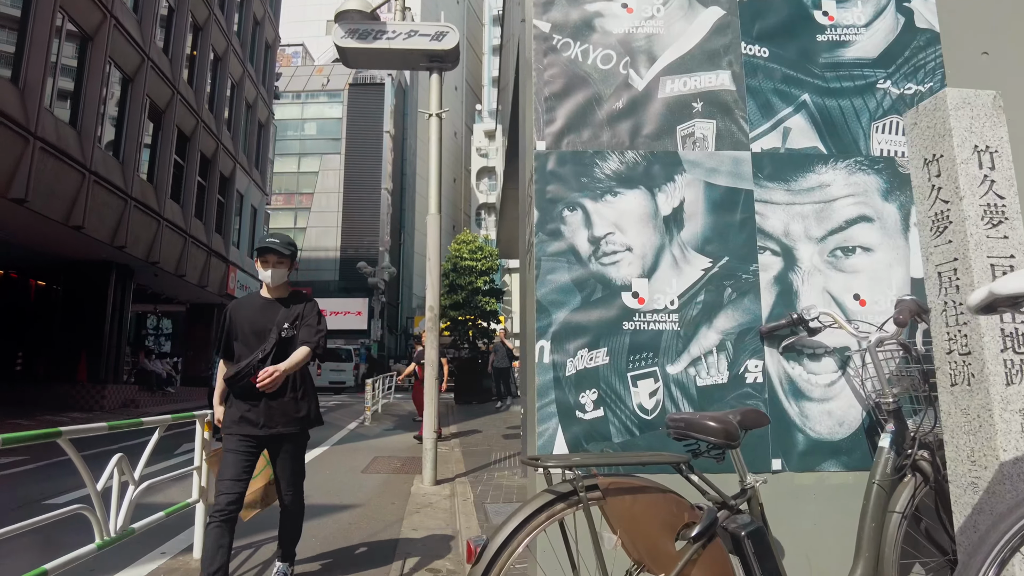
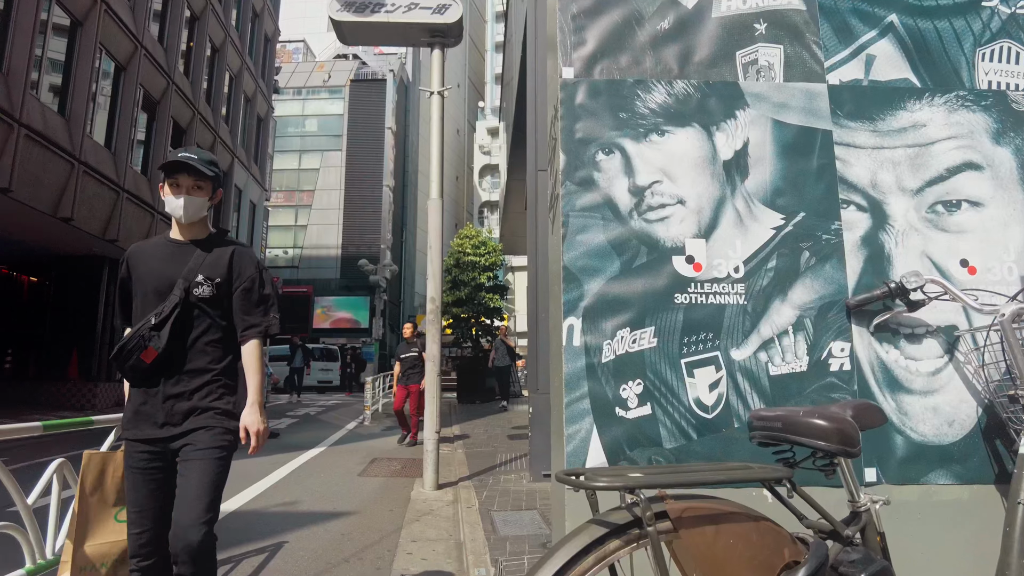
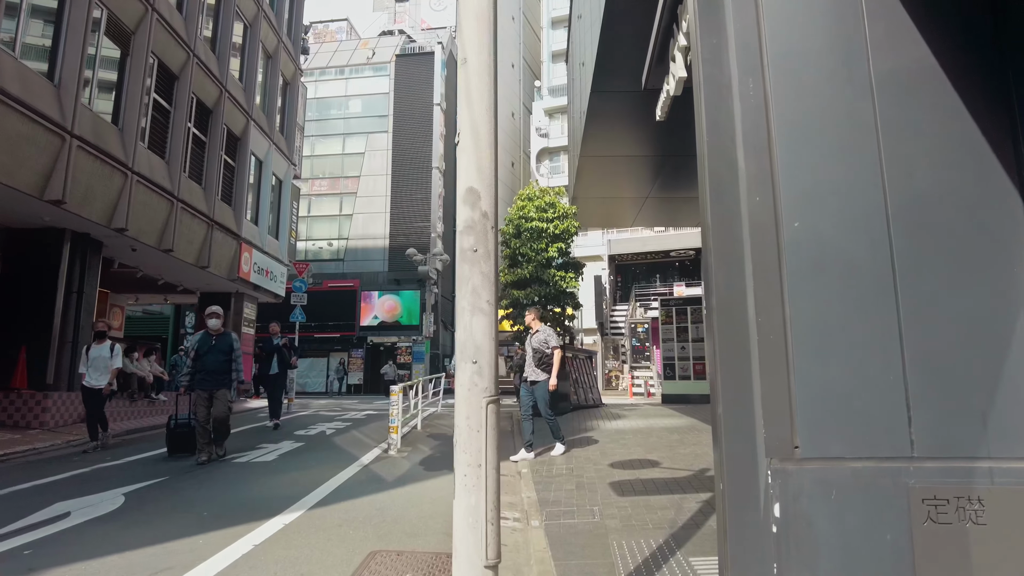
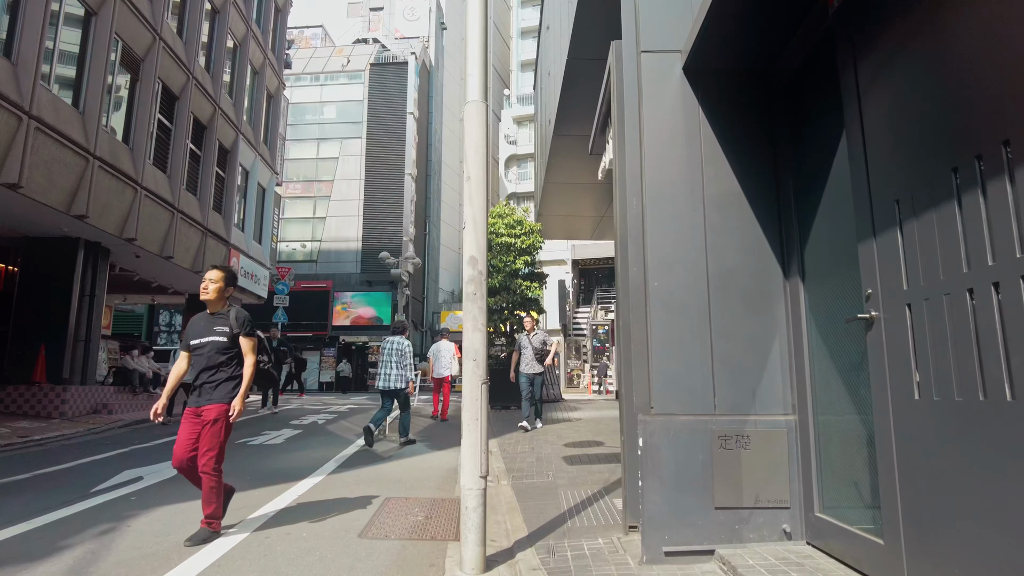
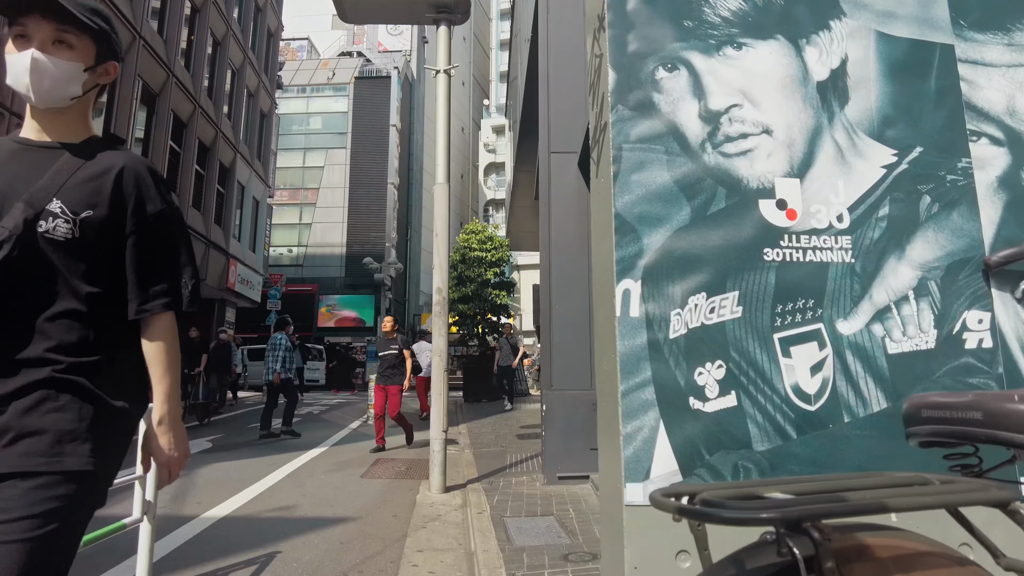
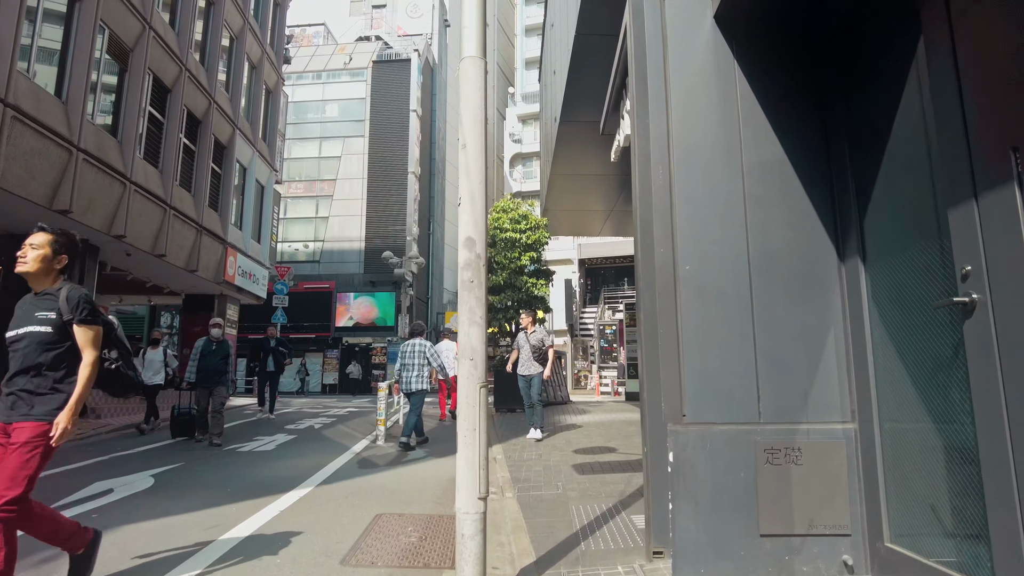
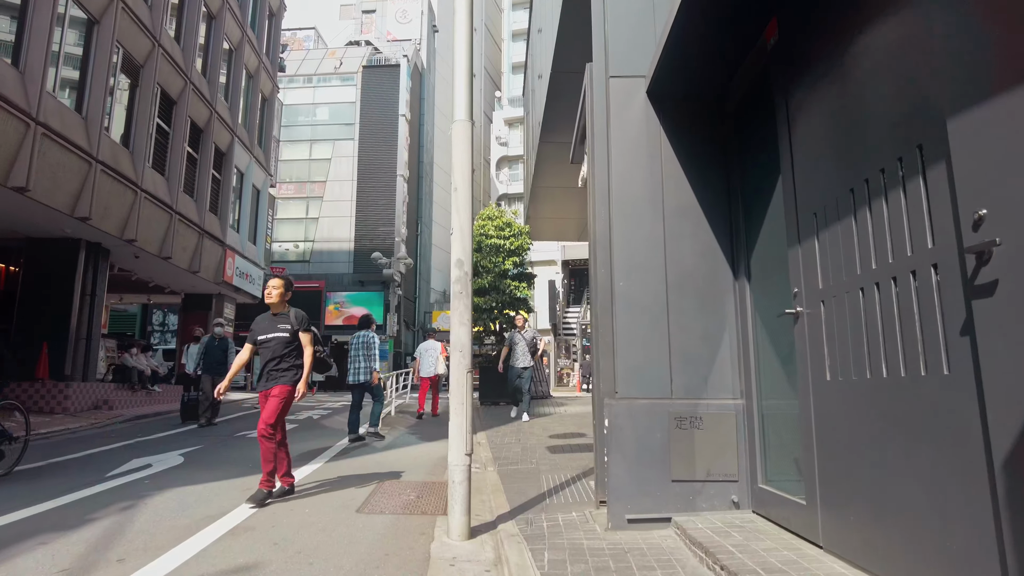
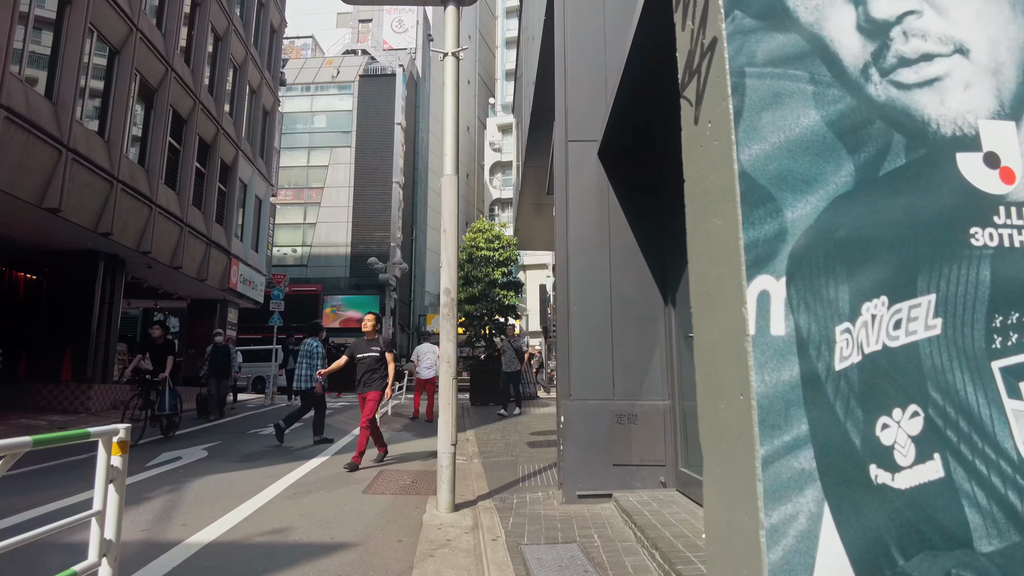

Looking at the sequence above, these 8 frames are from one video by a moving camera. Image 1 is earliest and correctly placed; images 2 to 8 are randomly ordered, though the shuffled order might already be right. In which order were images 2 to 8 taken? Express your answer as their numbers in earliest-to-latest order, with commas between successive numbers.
2, 5, 8, 7, 4, 6, 3
